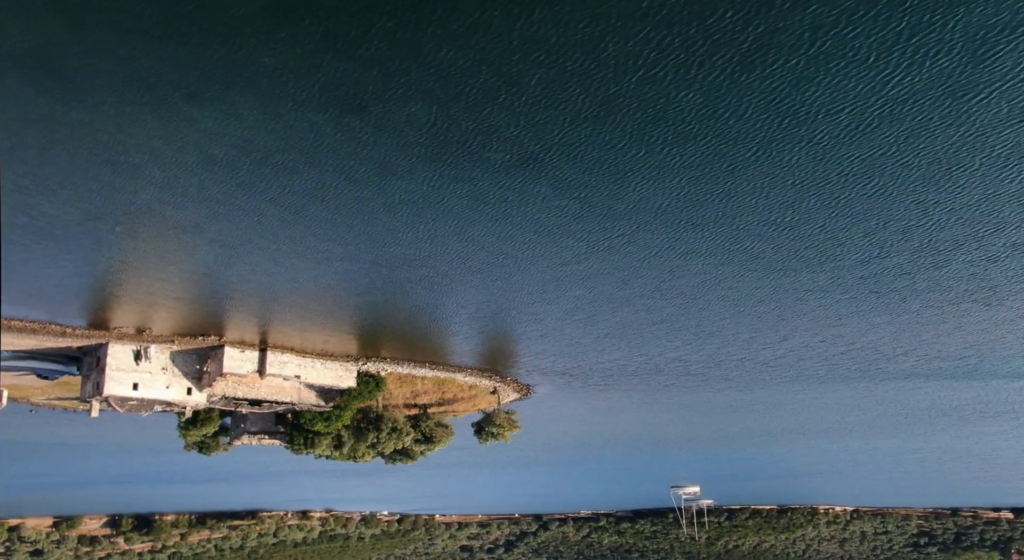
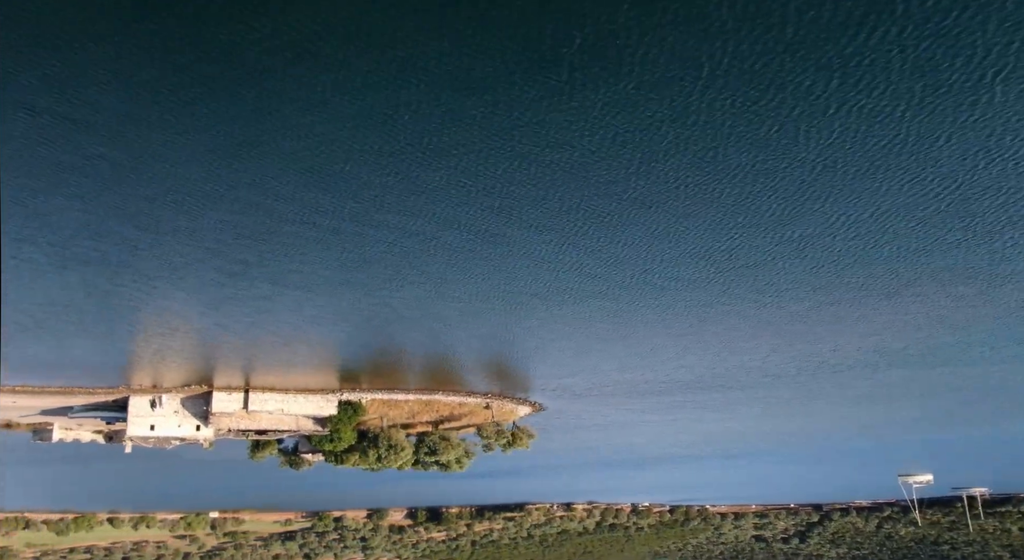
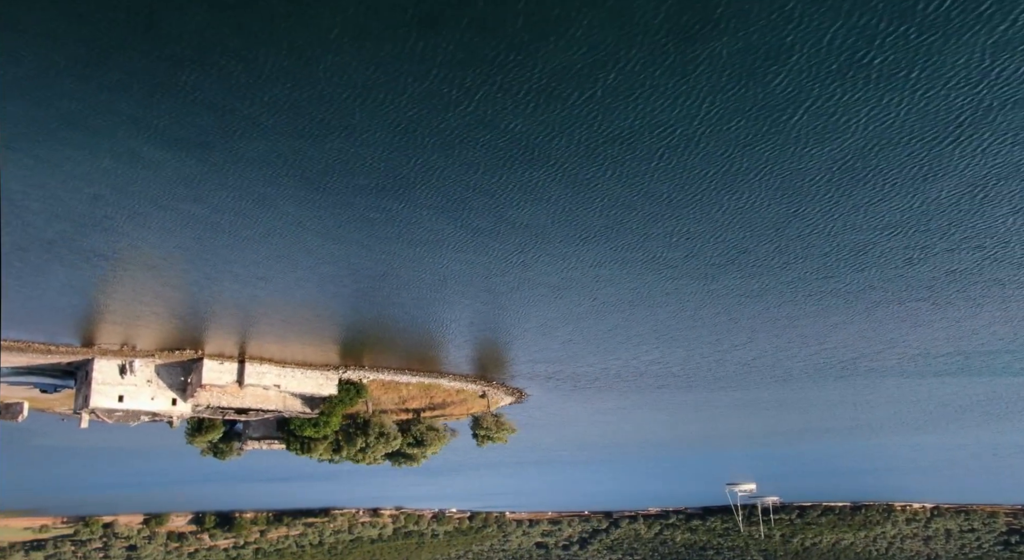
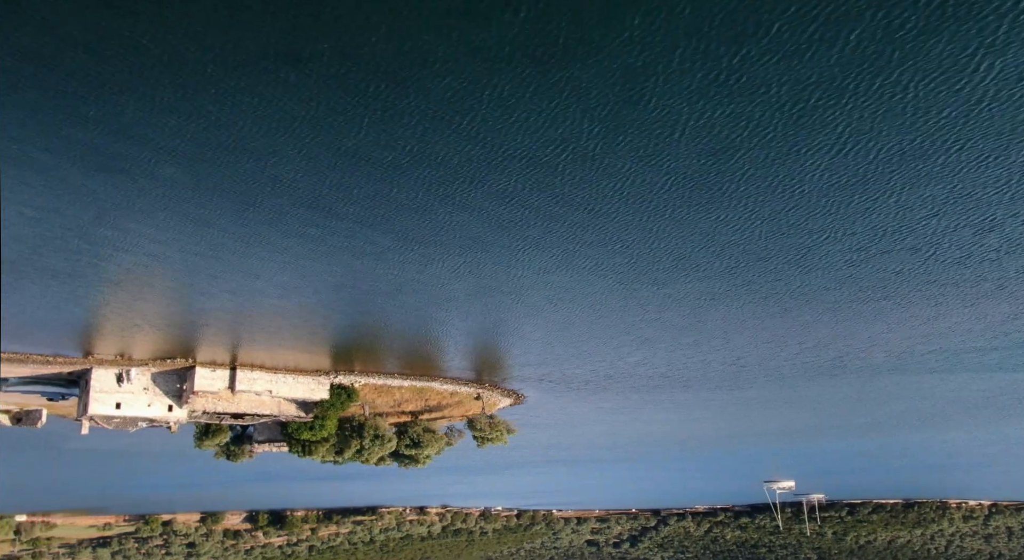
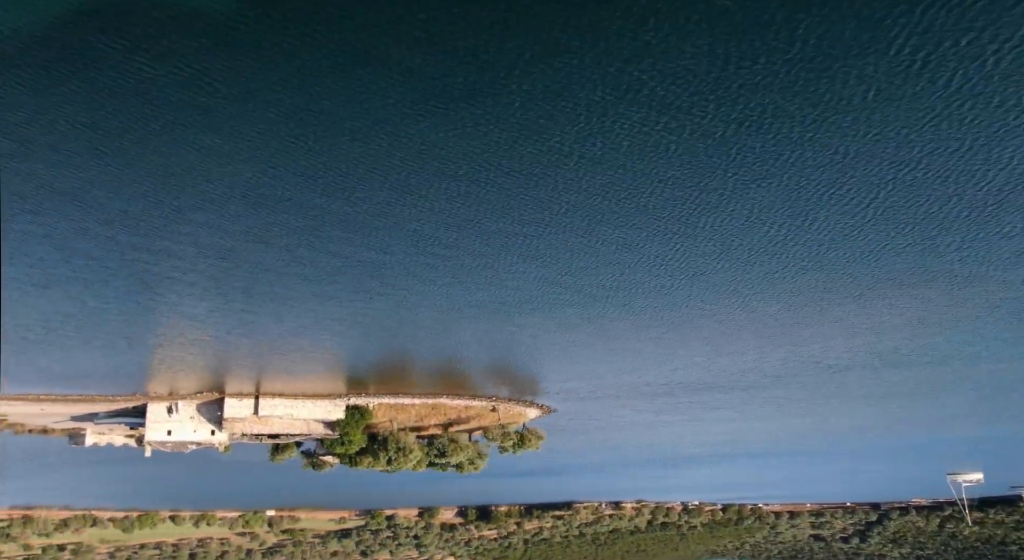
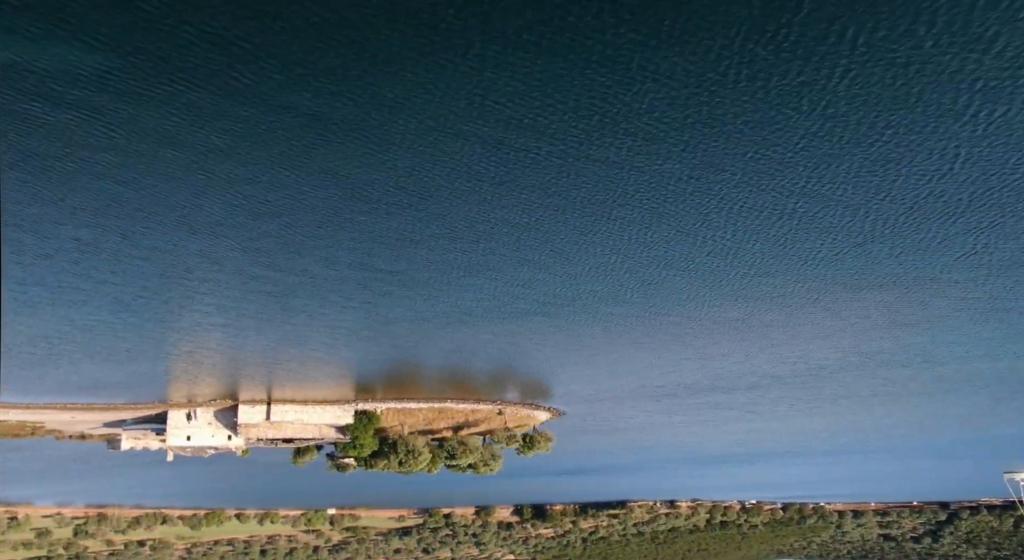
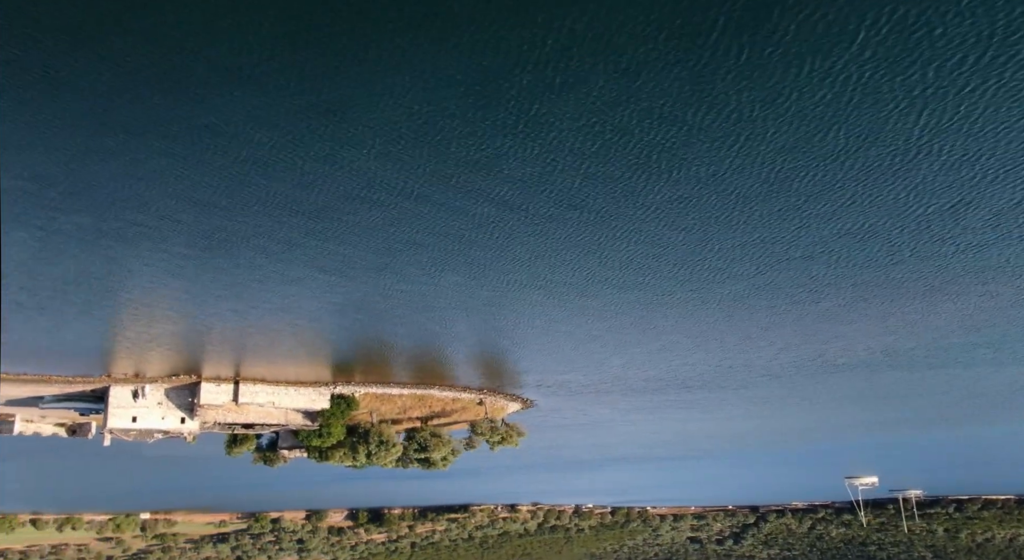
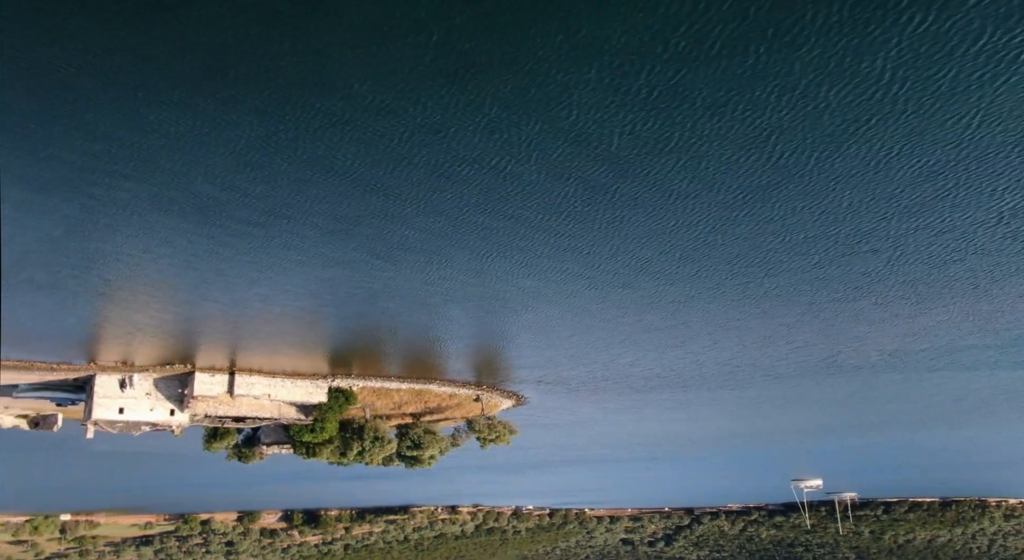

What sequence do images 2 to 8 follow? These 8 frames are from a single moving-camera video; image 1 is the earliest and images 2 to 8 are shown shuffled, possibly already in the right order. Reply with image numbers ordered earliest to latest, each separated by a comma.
3, 4, 8, 7, 2, 5, 6
